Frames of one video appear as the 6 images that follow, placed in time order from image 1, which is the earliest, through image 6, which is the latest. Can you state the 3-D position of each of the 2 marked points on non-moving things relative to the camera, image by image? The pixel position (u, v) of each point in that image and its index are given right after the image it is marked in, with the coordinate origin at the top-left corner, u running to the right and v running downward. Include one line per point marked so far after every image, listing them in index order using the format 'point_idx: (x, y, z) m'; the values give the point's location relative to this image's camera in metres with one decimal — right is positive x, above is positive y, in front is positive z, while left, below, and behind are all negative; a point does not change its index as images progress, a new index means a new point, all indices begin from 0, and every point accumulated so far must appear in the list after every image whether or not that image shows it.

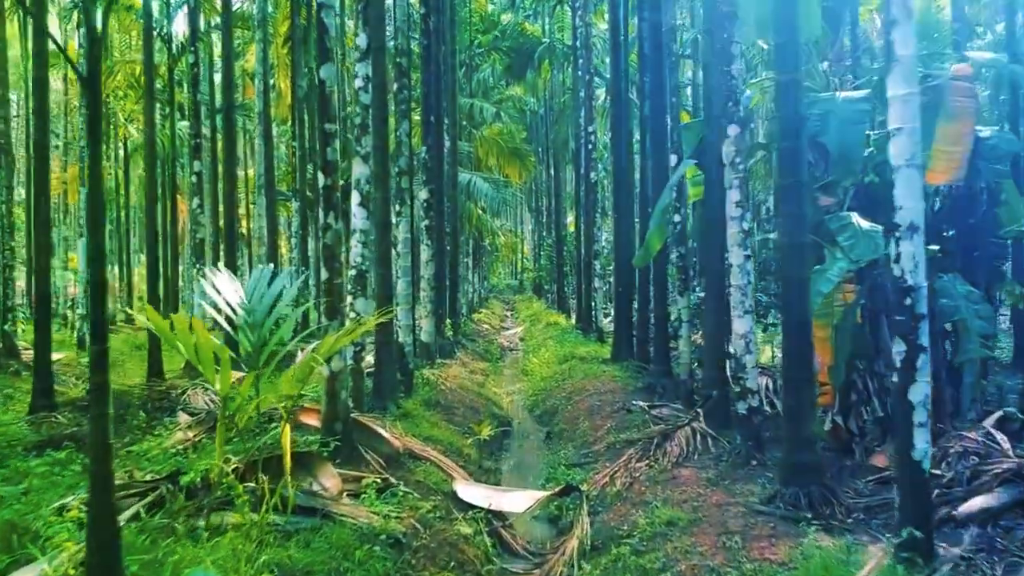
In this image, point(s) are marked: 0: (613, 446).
0: (+0.7, -1.2, +9.2) m
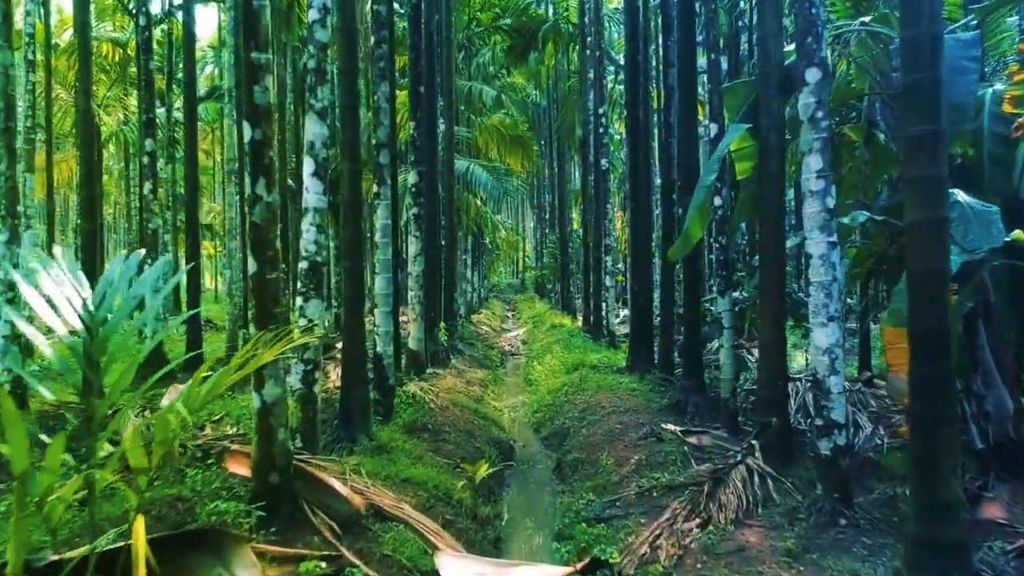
0: (+0.8, -1.2, +7.1) m
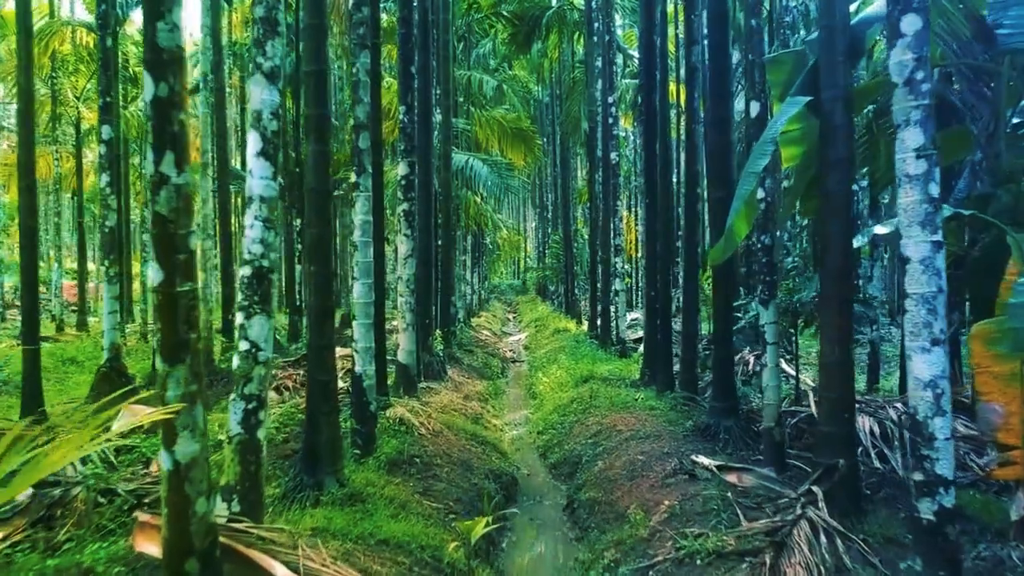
0: (+0.8, -1.2, +5.7) m
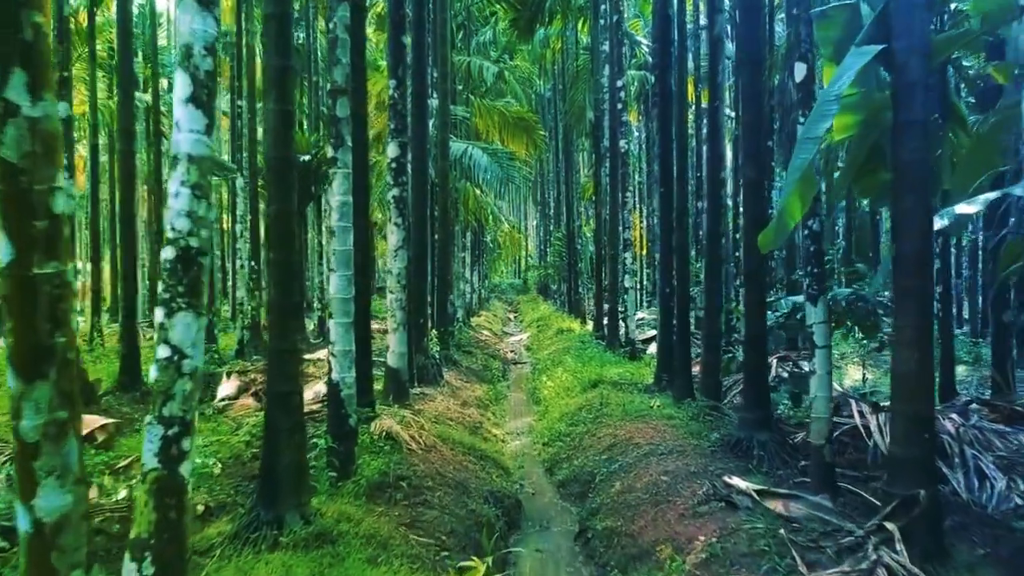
0: (+0.8, -1.2, +4.5) m
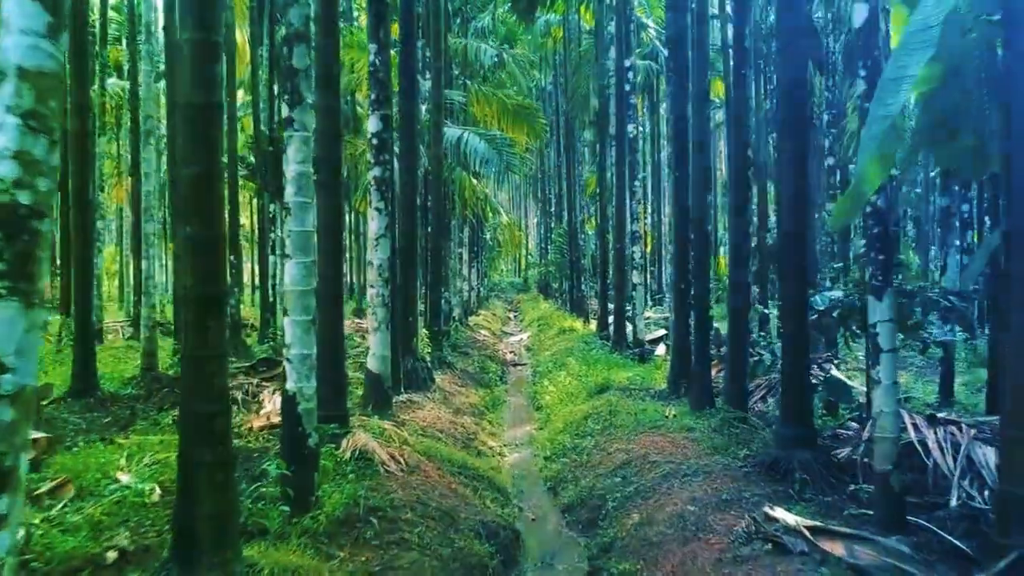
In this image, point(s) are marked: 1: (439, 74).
0: (+0.8, -1.1, +3.3) m
1: (-0.8, +2.4, +14.1) m
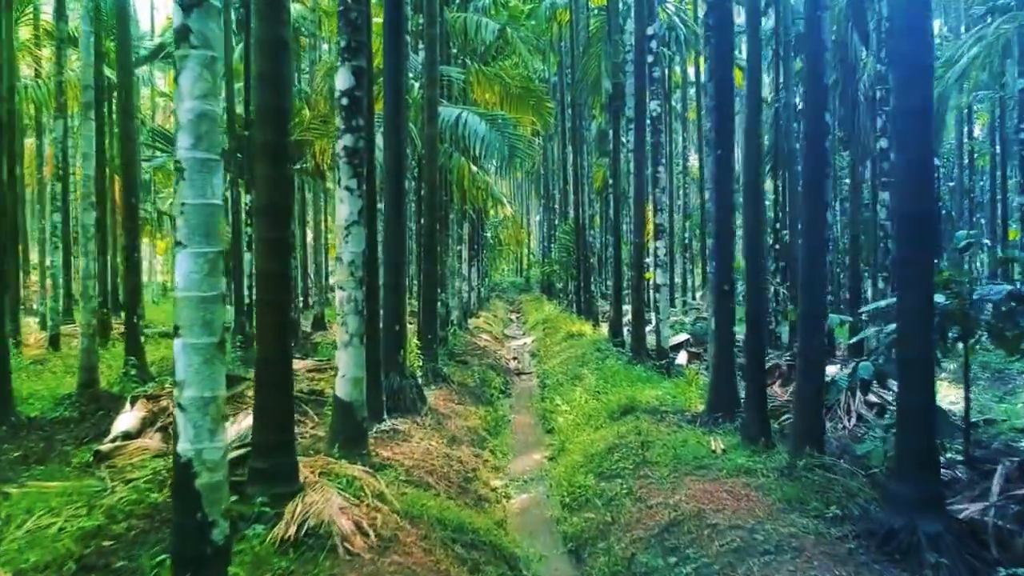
0: (+0.8, -1.2, +1.3) m
1: (-0.8, +2.4, +12.2) m
